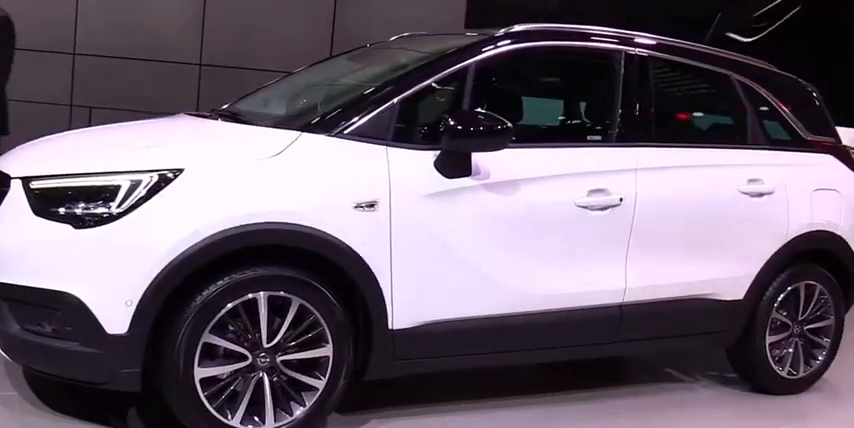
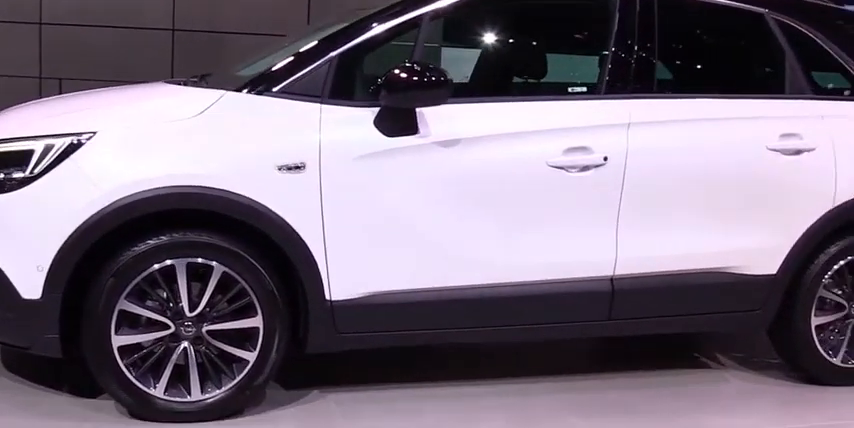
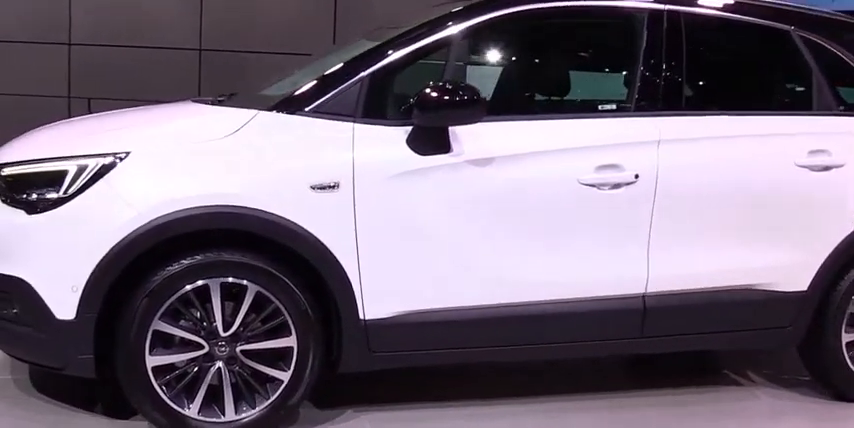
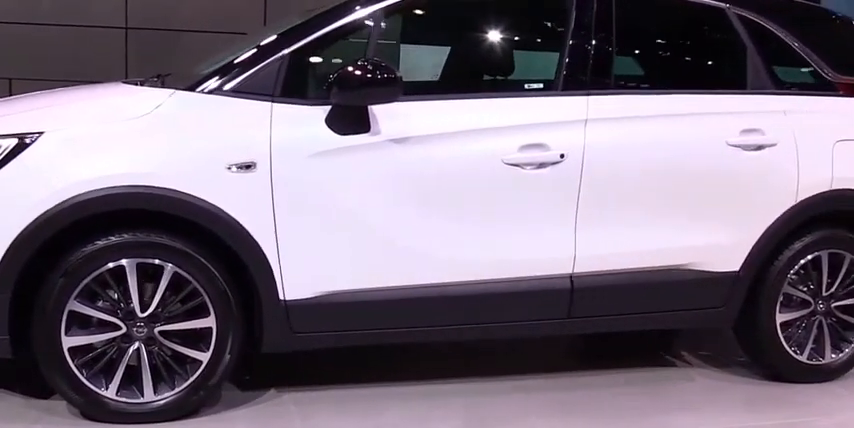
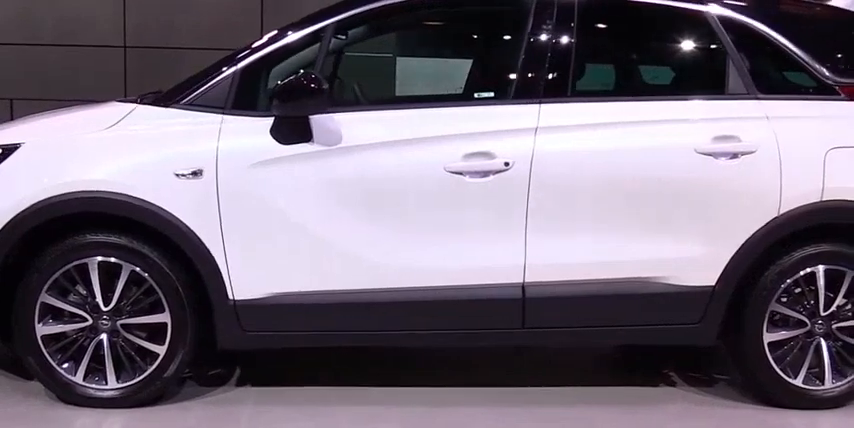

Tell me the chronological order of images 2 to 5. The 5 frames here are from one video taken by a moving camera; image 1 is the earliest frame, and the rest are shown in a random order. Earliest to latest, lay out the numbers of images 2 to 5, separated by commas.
3, 2, 4, 5
